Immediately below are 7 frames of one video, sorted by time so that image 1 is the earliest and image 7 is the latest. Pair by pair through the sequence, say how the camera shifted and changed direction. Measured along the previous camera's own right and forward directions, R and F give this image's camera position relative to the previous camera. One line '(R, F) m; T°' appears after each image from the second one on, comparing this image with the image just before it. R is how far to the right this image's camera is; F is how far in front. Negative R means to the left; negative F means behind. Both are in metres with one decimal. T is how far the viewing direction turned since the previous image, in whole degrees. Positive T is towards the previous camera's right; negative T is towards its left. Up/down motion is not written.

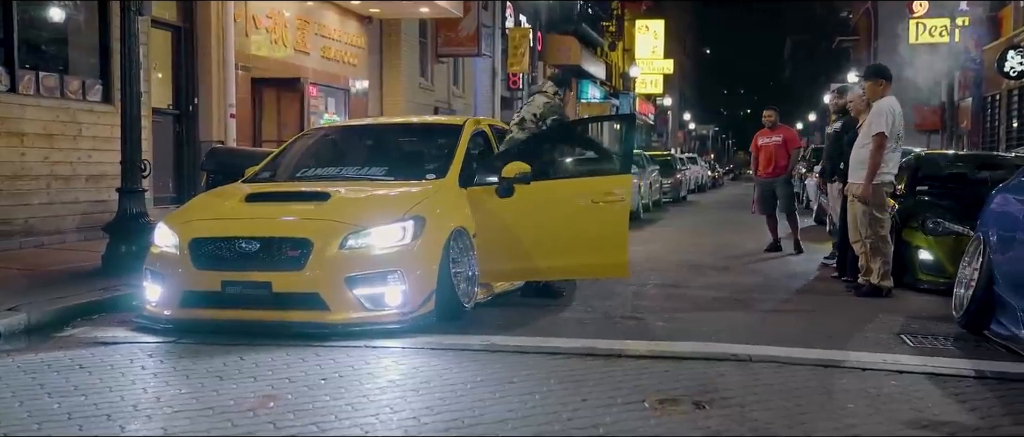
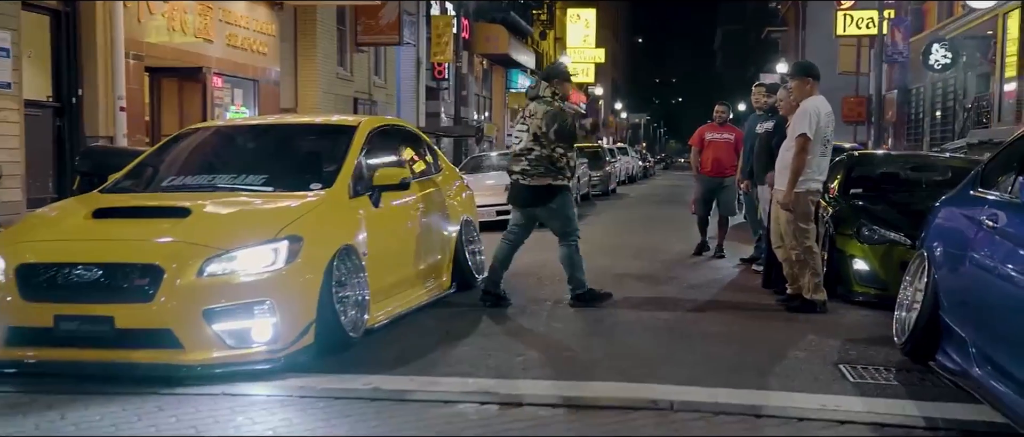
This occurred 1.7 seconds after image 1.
(+0.2, +0.8) m; +4°
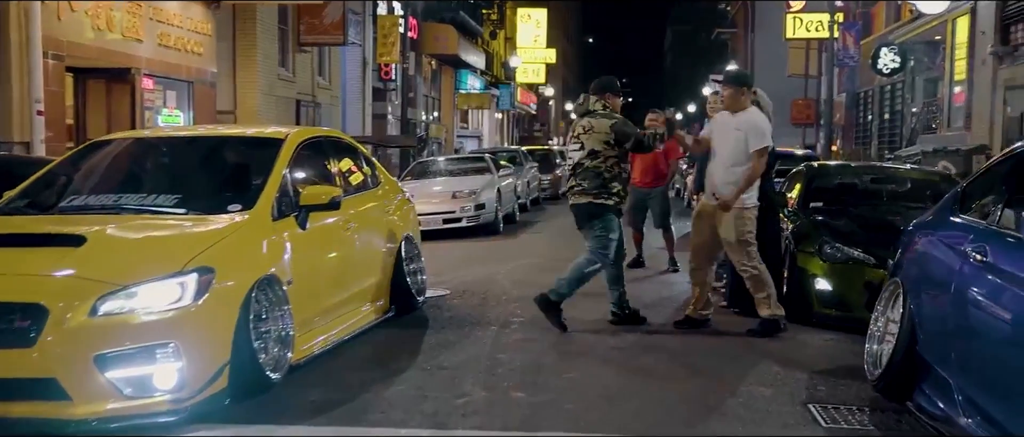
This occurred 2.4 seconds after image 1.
(+0.1, +0.5) m; +3°
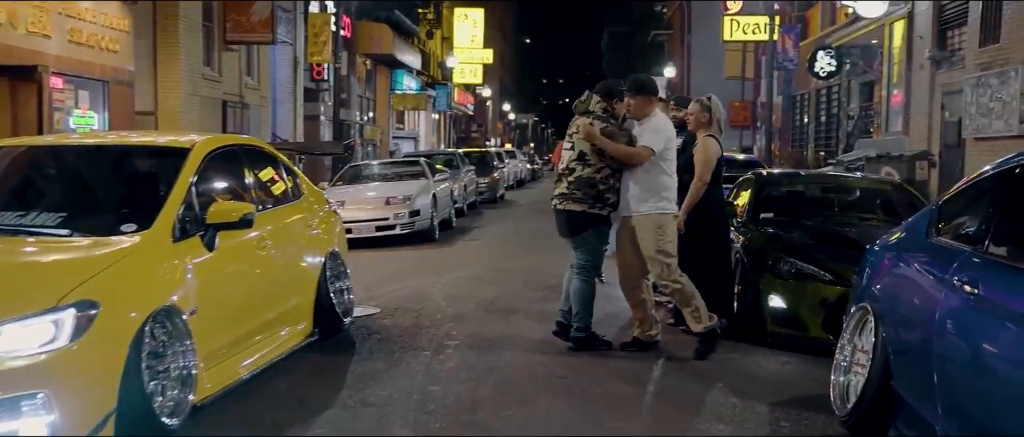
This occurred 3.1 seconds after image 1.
(0.0, +0.6) m; +4°
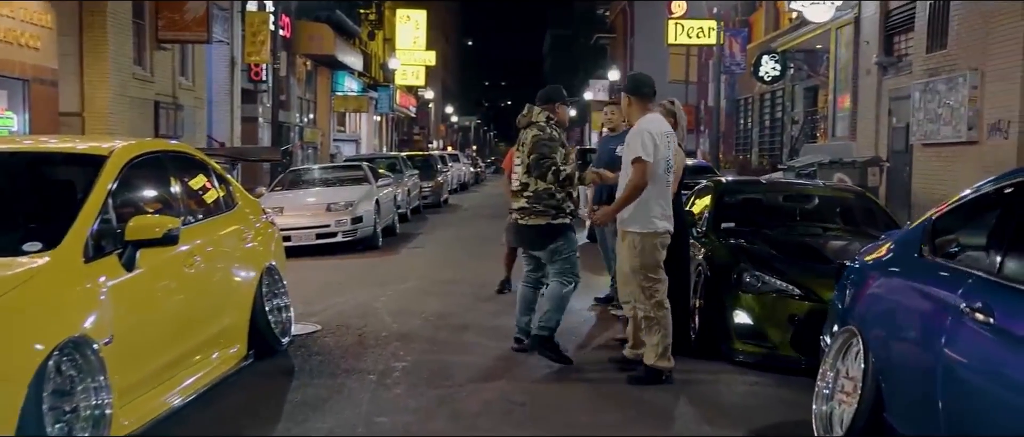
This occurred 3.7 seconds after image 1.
(-0.1, +0.5) m; +3°
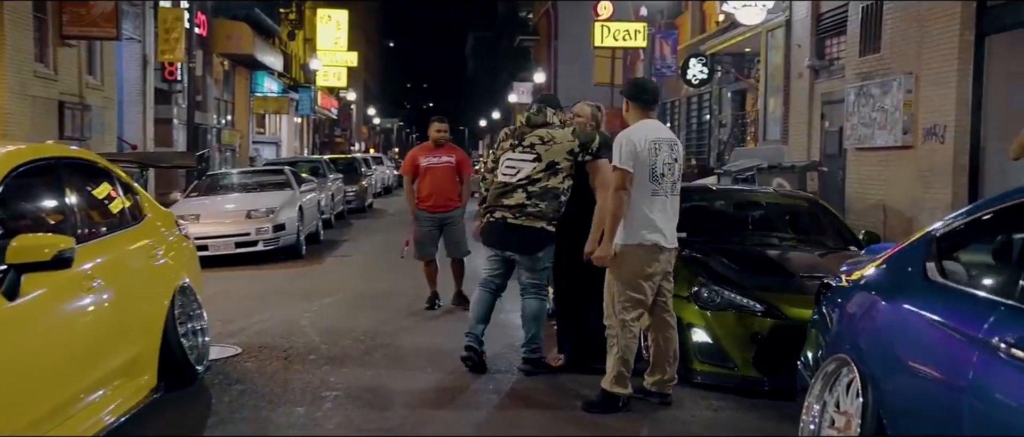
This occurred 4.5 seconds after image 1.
(-0.1, +0.6) m; +4°
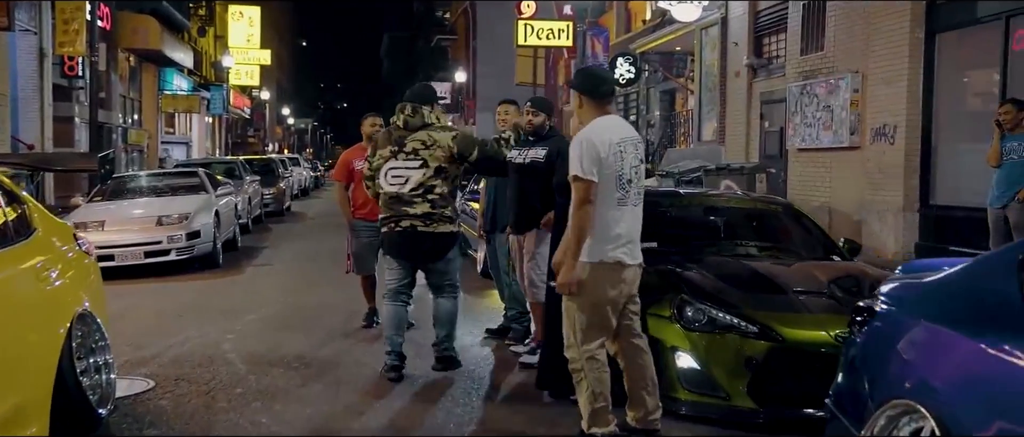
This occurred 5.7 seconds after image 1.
(-0.3, +0.8) m; +5°
